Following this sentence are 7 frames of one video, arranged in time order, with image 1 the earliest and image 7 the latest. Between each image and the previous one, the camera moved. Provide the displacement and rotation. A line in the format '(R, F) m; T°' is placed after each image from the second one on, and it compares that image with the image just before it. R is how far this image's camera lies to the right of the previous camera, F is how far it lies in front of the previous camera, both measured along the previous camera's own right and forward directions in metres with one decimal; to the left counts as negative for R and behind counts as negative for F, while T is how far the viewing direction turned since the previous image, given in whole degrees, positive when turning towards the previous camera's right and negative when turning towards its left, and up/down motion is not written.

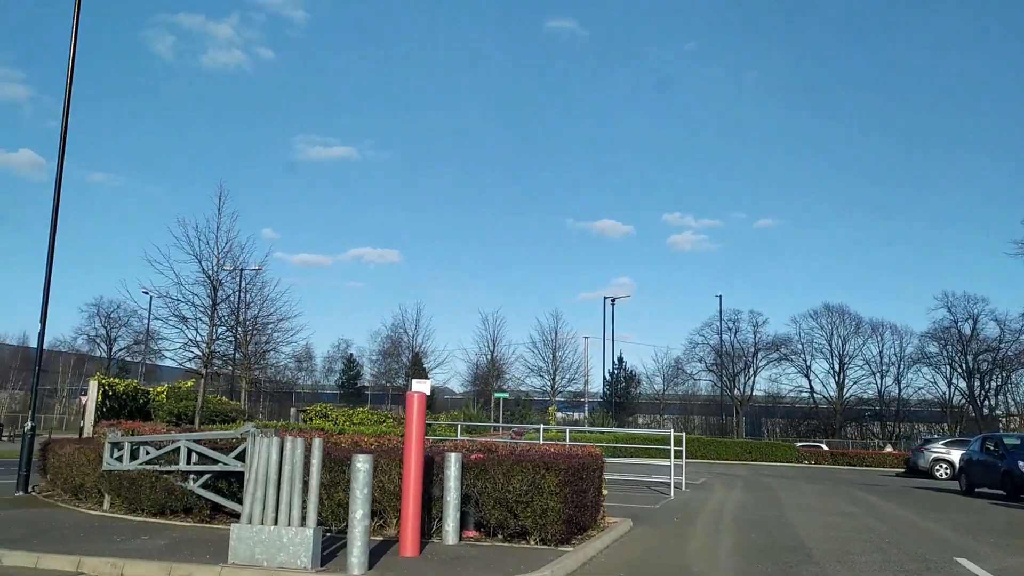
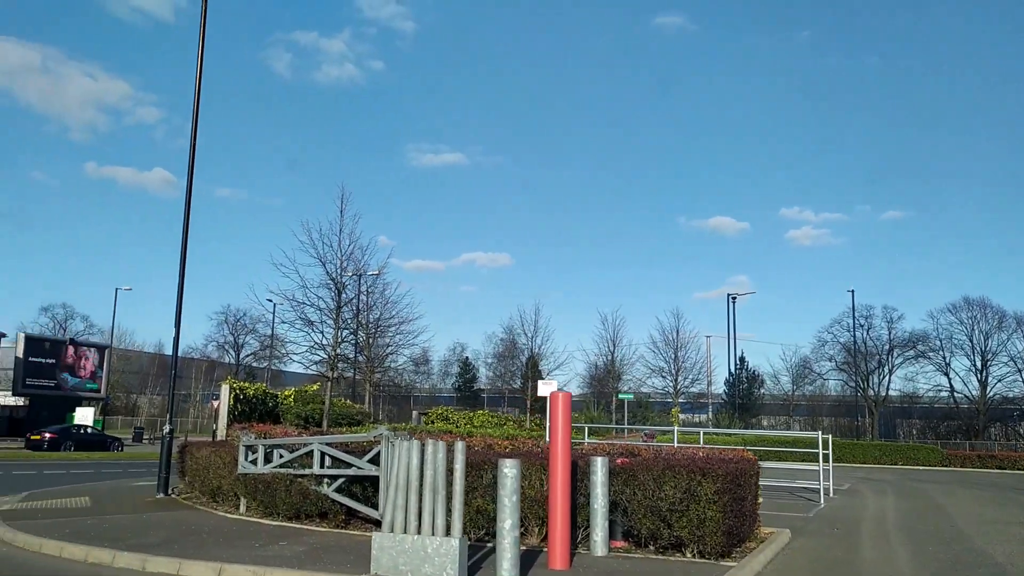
(-0.4, +0.6) m; -7°
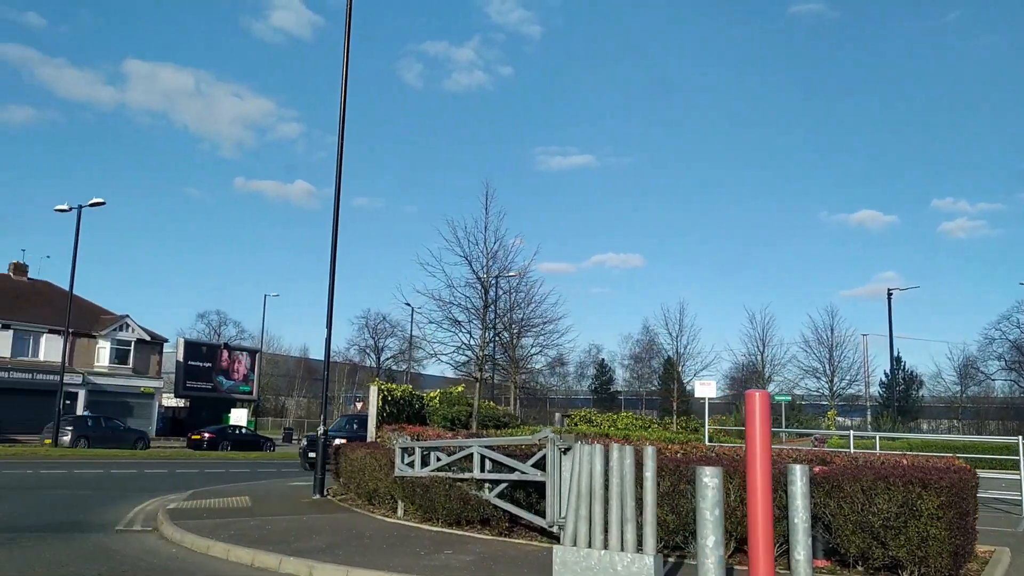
(-0.5, +0.7) m; -8°
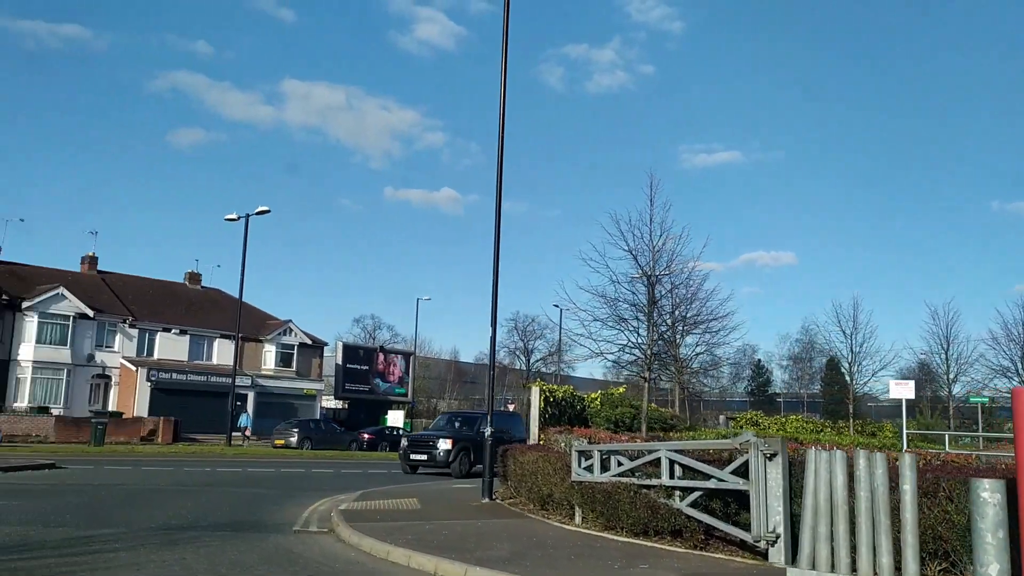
(-0.5, +0.7) m; -9°
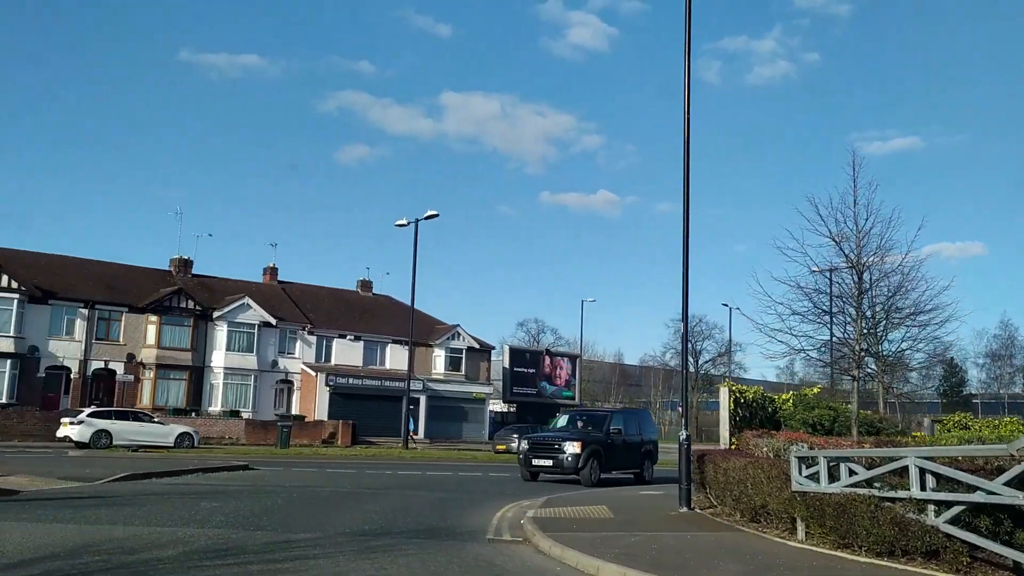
(-0.6, +0.8) m; -10°
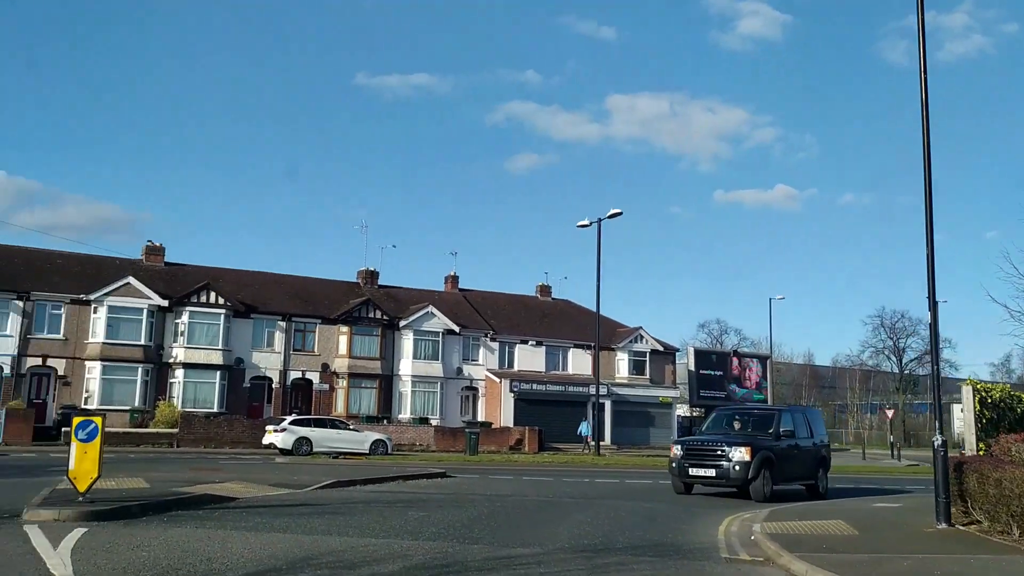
(-0.7, +1.0) m; -11°
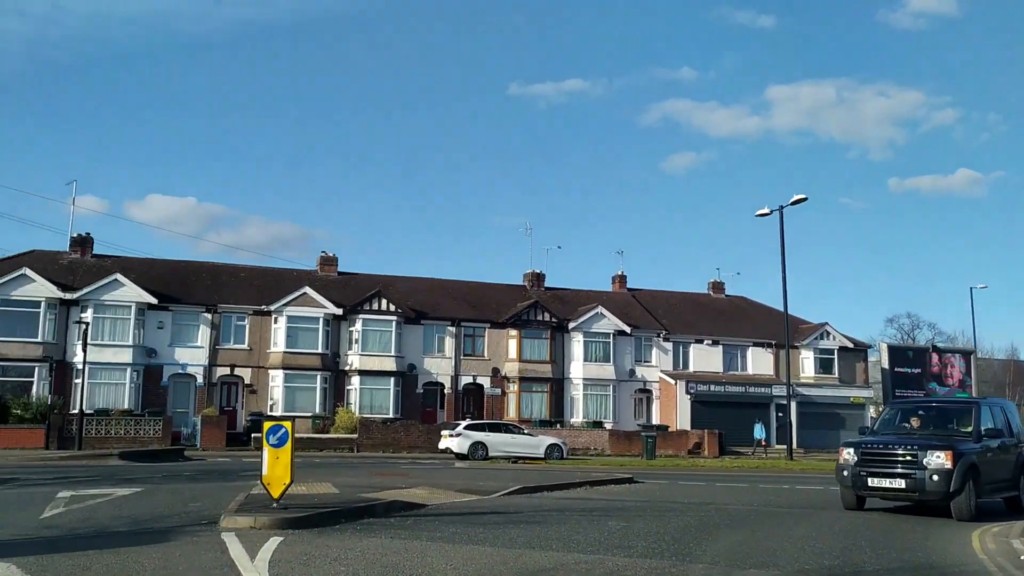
(-0.6, +1.1) m; -10°
